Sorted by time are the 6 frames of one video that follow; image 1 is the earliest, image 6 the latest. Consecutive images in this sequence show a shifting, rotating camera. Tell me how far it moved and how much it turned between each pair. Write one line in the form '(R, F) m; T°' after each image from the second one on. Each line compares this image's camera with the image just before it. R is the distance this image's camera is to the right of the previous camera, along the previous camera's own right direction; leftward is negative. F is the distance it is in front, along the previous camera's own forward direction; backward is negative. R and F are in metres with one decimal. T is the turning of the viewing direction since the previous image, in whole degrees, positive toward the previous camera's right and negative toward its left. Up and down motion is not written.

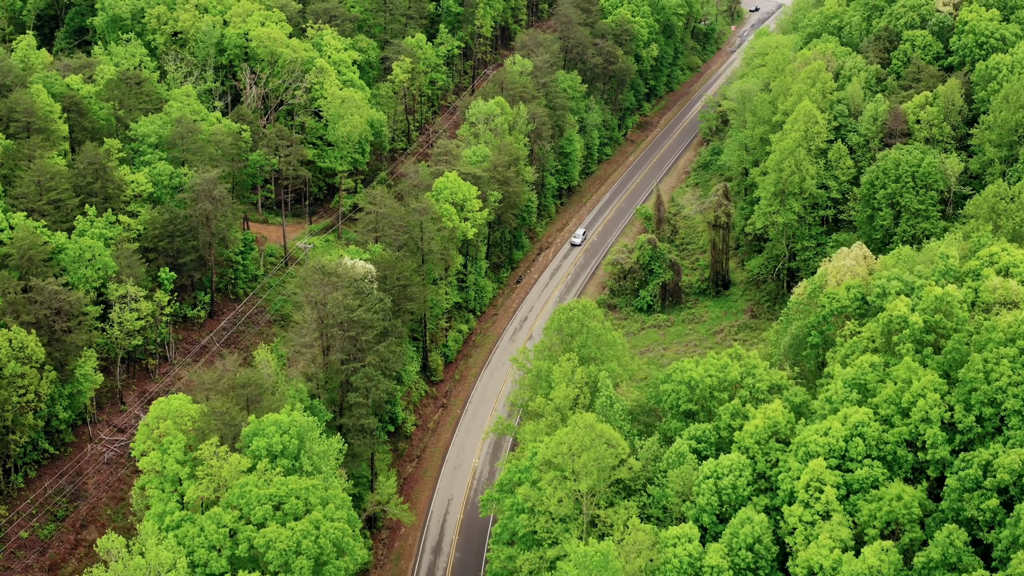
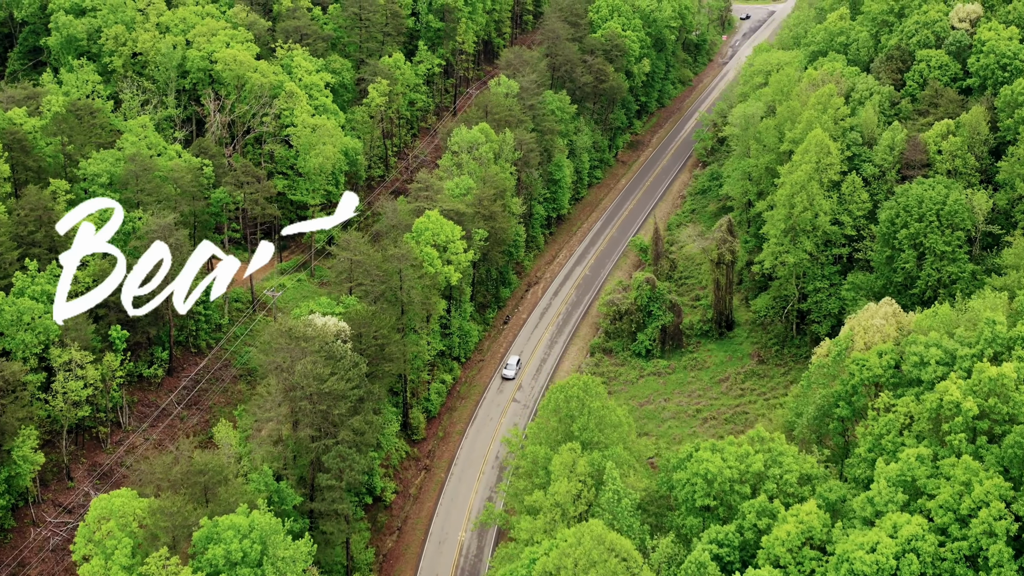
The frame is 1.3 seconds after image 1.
(-0.4, +7.7) m; +1°
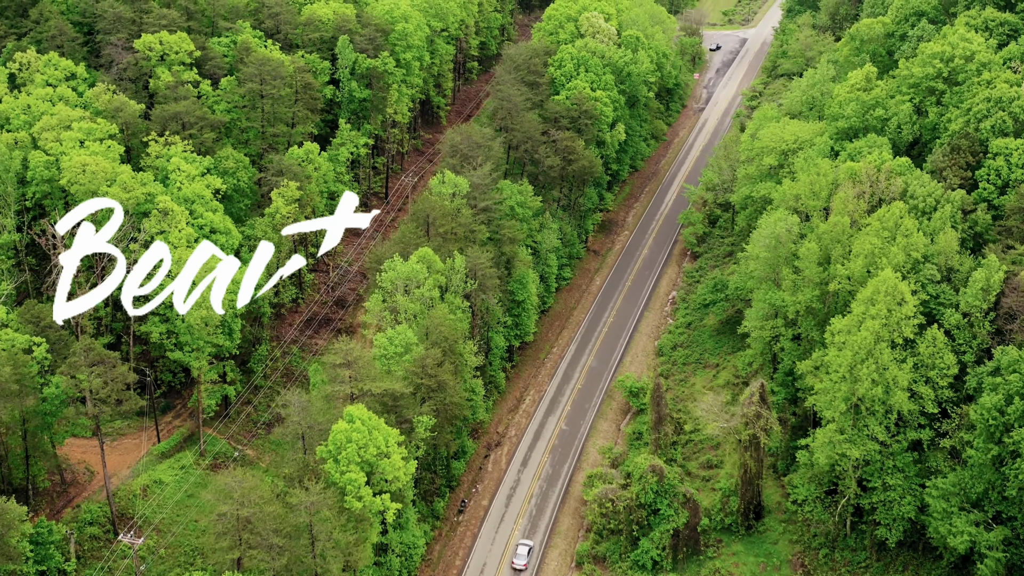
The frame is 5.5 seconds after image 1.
(-0.7, +24.2) m; +2°
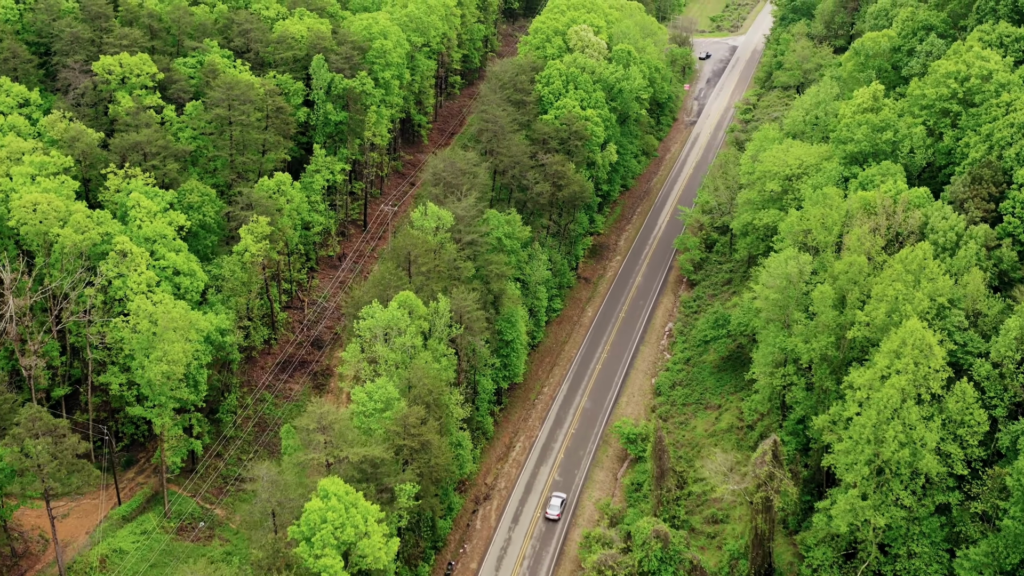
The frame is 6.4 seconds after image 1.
(-0.3, +5.6) m; +1°
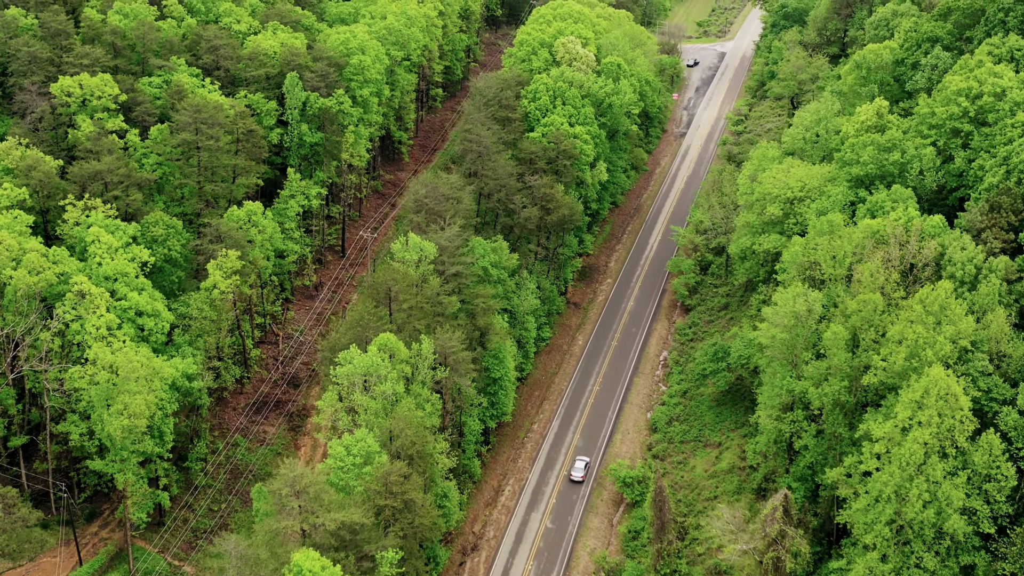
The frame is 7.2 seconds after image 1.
(-0.3, +4.7) m; +1°
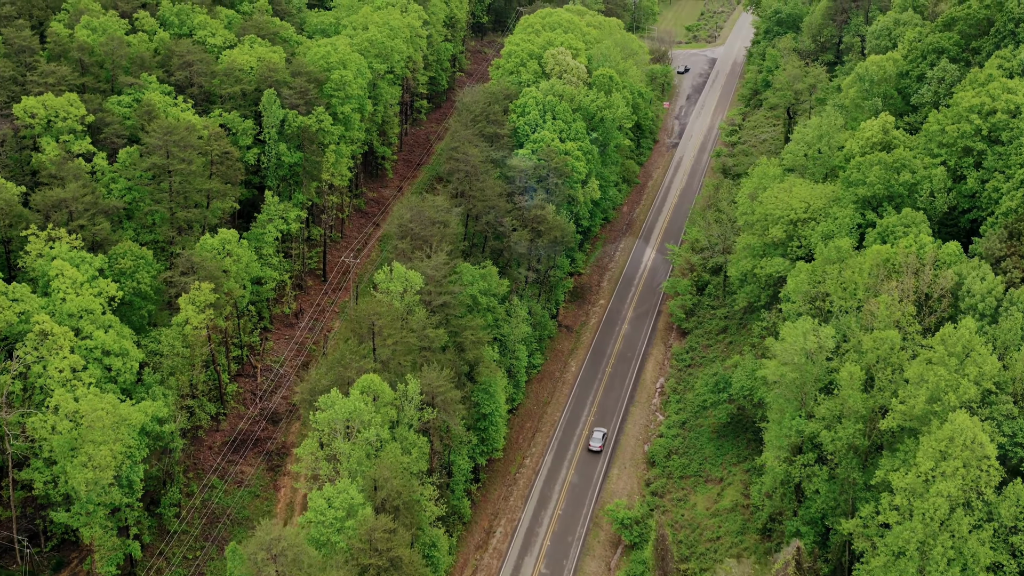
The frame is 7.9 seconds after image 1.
(-0.3, +3.9) m; +1°
